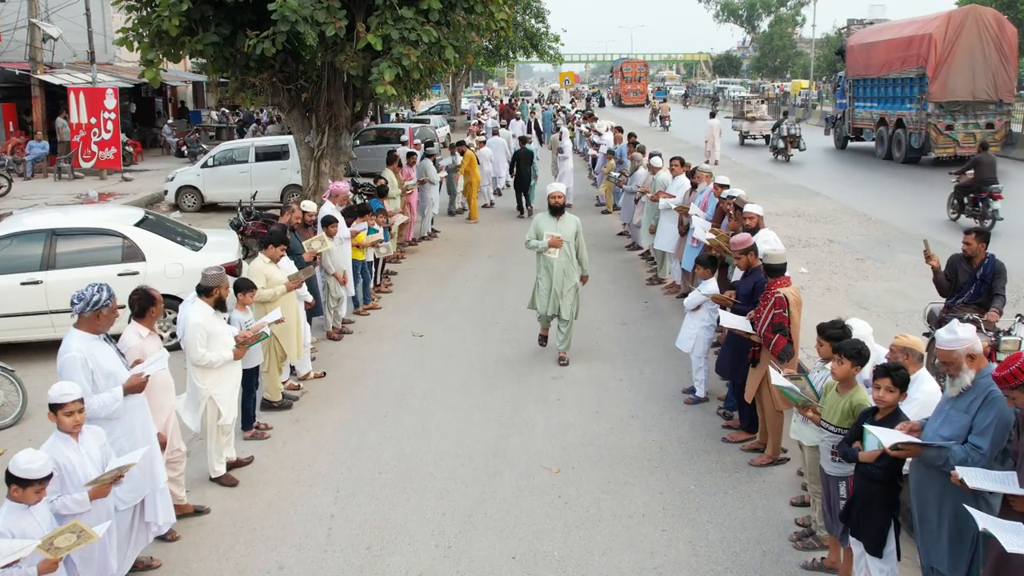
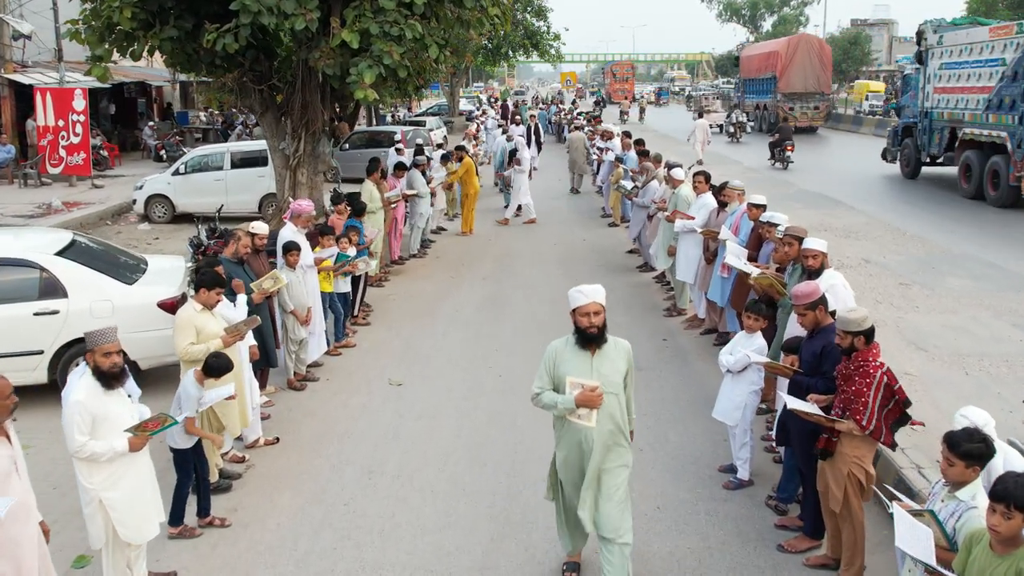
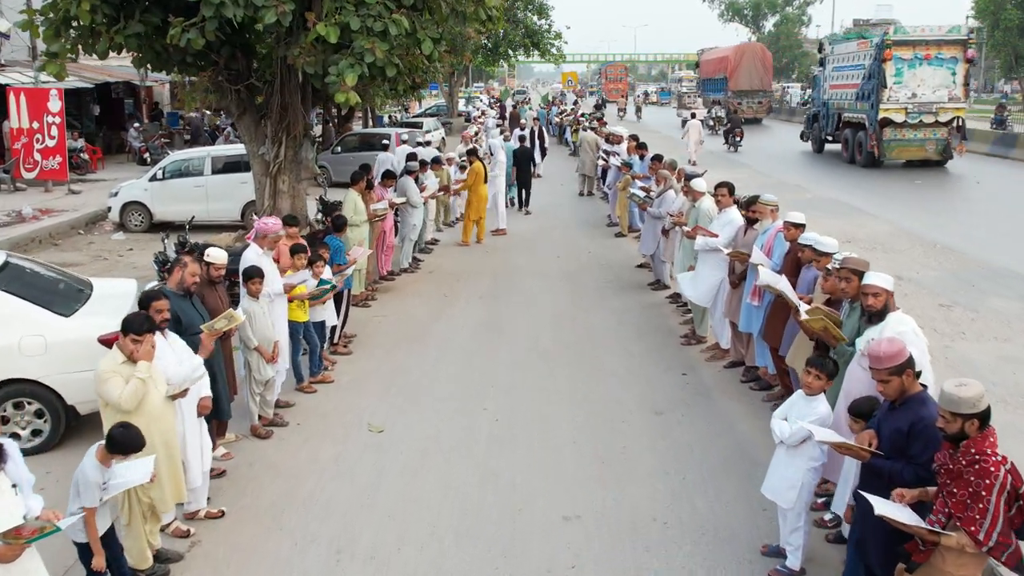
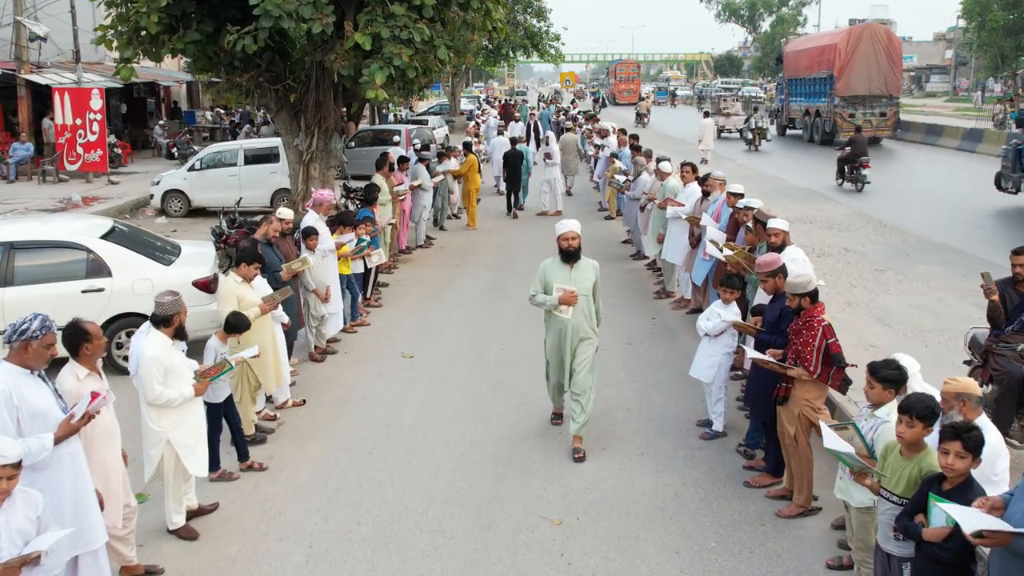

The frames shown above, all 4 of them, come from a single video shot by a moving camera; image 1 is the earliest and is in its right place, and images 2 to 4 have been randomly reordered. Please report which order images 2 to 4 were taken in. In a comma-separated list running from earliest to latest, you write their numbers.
4, 2, 3
